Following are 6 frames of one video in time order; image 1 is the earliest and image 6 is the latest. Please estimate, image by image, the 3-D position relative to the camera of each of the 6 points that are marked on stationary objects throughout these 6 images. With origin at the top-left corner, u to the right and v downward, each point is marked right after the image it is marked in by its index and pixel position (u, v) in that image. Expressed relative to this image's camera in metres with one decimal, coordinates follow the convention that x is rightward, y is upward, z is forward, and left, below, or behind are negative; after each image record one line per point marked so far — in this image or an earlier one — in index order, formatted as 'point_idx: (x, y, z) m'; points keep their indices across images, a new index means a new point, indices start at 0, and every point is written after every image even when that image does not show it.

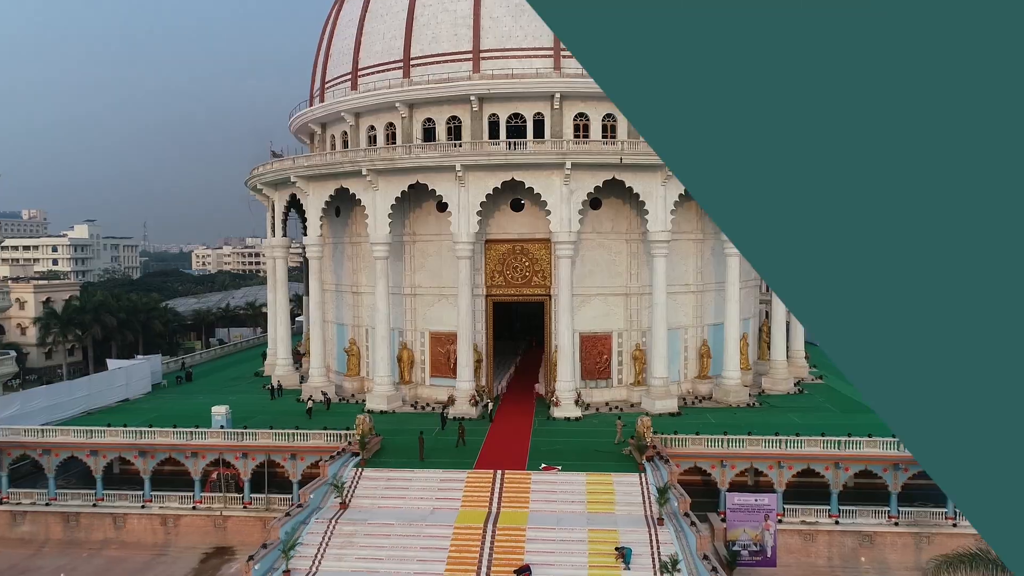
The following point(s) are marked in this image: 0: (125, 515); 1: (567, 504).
0: (-11.4, -6.7, +19.0) m
1: (+1.3, -5.1, +15.4) m
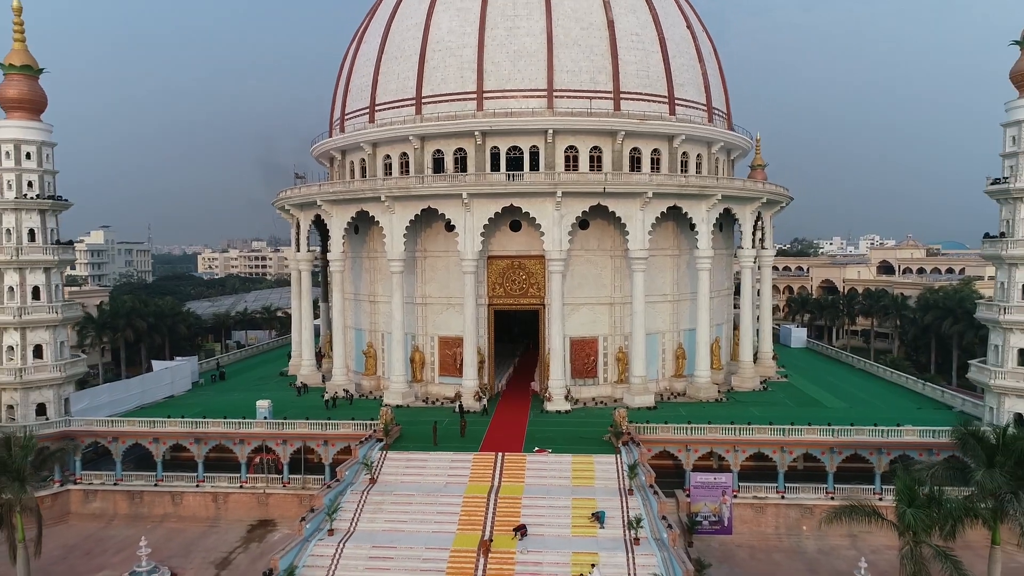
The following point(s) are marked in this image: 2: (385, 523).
0: (-11.5, -7.1, +22.4) m
1: (+1.3, -5.5, +18.8) m
2: (-3.4, -6.3, +17.2) m
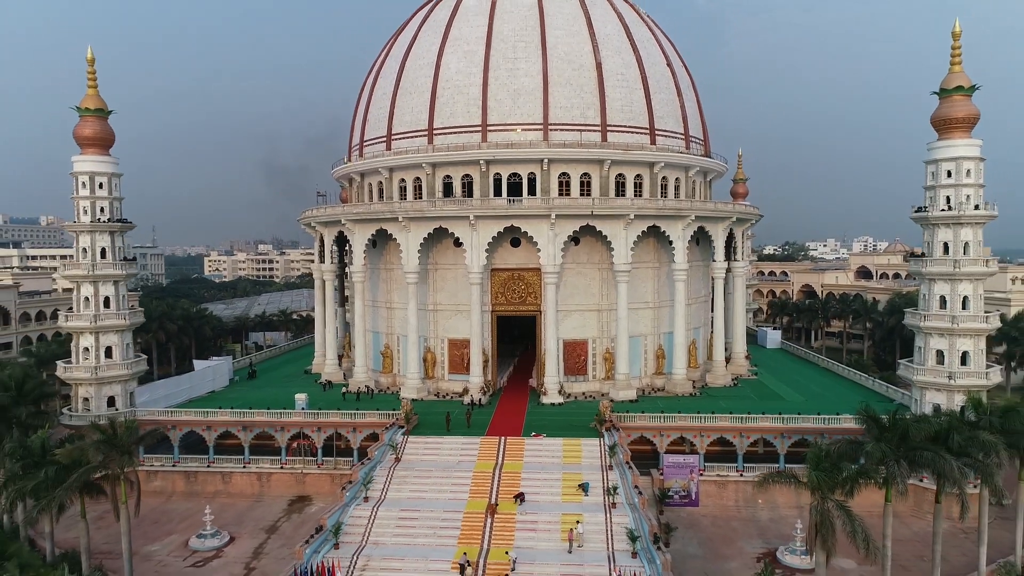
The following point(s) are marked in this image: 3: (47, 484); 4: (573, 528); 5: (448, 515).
0: (-11.5, -7.5, +26.3) m
1: (+1.3, -5.9, +22.6) m
2: (-3.4, -6.7, +21.1) m
3: (-13.5, -5.7, +18.8) m
4: (+1.8, -7.1, +19.0) m
5: (-1.9, -7.0, +19.8) m
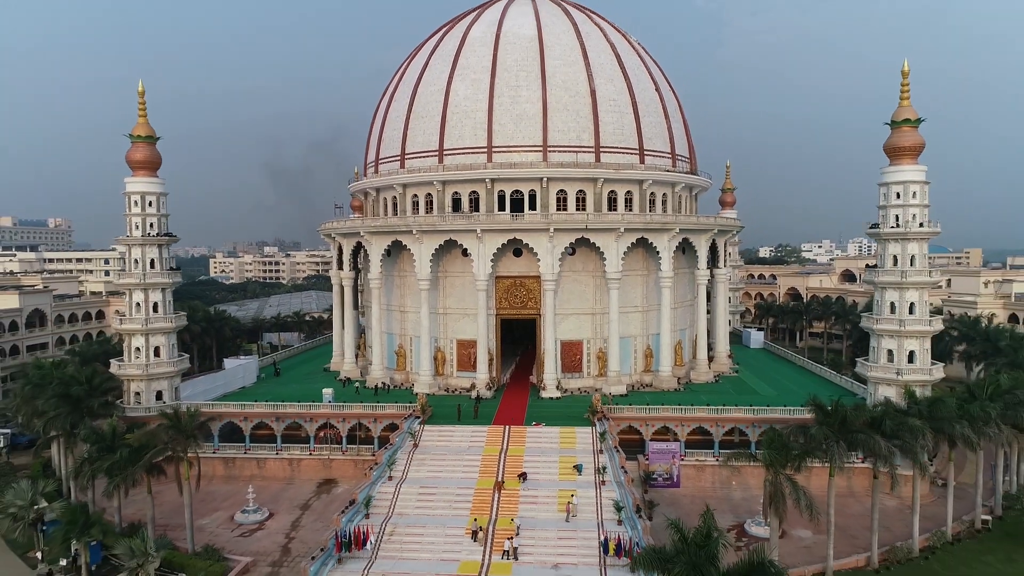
0: (-11.3, -7.8, +29.6) m
1: (+1.4, -6.3, +26.0) m
2: (-3.2, -7.0, +24.4) m
3: (-13.4, -6.0, +22.1) m
4: (+1.9, -7.4, +22.3) m
5: (-1.8, -7.3, +23.1) m
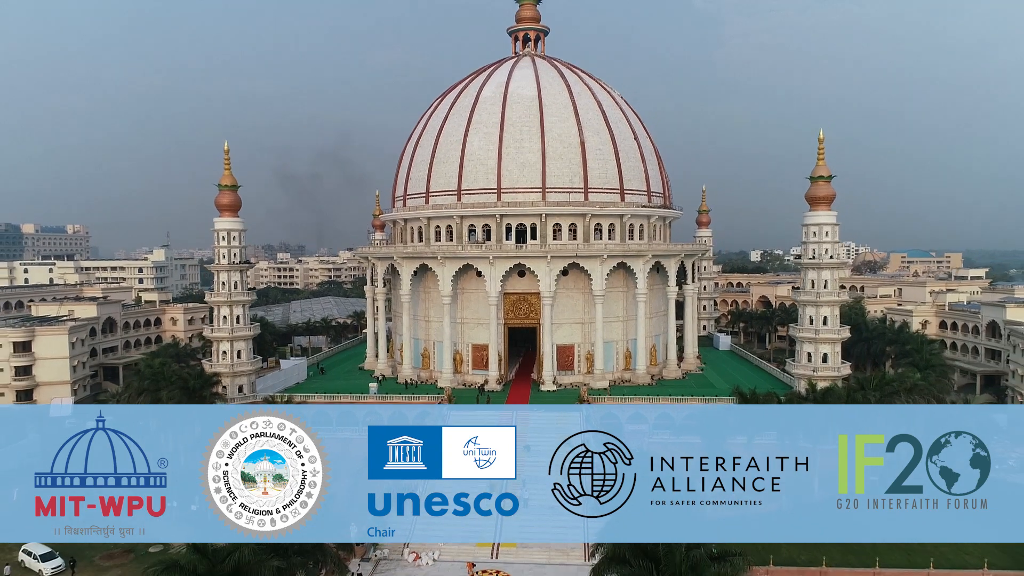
0: (-11.0, -8.8, +37.6) m
1: (+1.8, -7.2, +34.0) m
2: (-2.9, -7.9, +32.4) m
3: (-13.0, -6.9, +30.1) m
4: (+2.3, -8.3, +30.4) m
5: (-1.5, -8.2, +31.1) m
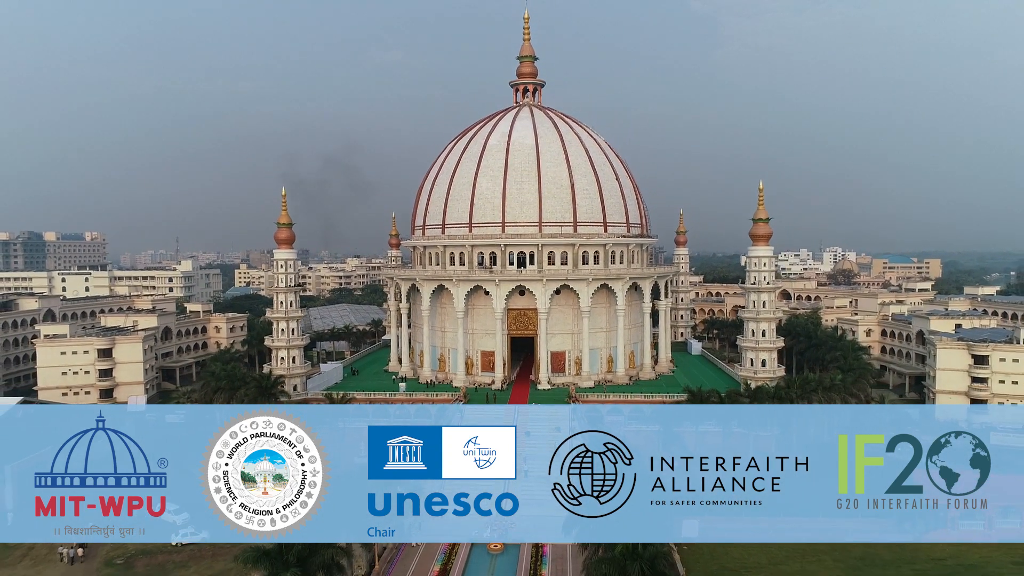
0: (-10.8, -10.1, +46.4) m
1: (+2.0, -8.5, +42.9) m
2: (-2.7, -9.2, +41.3) m
3: (-12.8, -8.3, +38.9) m
4: (+2.5, -9.6, +39.2) m
5: (-1.3, -9.5, +40.0) m
